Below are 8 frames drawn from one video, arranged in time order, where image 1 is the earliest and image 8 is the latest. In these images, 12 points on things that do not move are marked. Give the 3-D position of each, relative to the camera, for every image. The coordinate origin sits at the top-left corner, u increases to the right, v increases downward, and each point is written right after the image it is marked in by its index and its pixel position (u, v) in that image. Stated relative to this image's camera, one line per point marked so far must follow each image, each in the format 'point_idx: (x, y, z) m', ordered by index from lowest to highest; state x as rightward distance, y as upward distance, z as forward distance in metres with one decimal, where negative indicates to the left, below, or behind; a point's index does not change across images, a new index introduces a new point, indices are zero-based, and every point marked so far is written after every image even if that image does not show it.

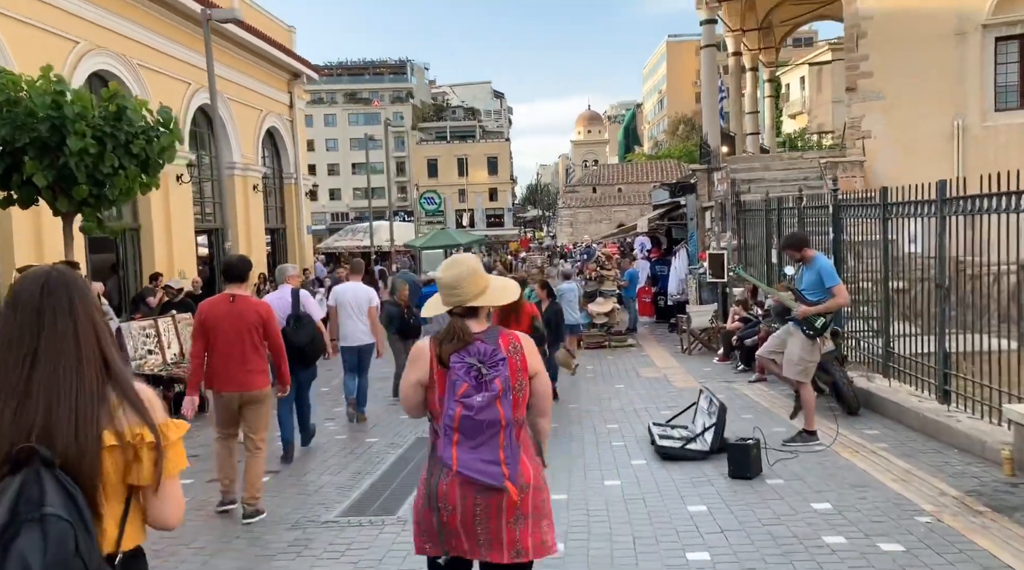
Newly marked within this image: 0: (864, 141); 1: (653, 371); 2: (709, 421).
0: (+7.2, +2.9, +19.2) m
1: (+2.0, -1.2, +13.6) m
2: (+1.5, -1.0, +7.2) m
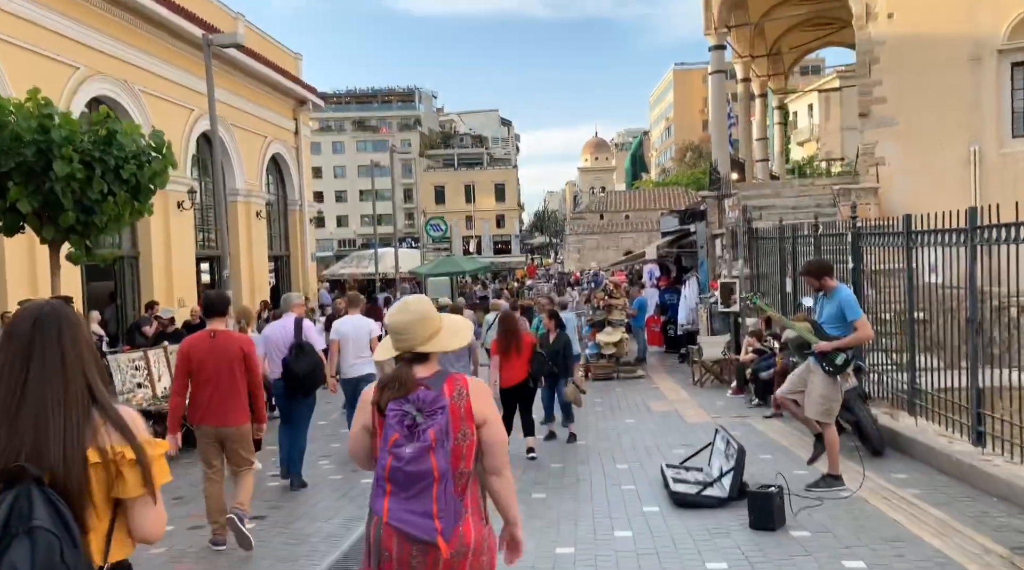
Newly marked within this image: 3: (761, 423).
0: (+7.3, +2.3, +18.9) m
1: (+2.1, -1.6, +13.2) m
2: (+1.5, -1.3, +6.7) m
3: (+2.8, -1.6, +10.9) m
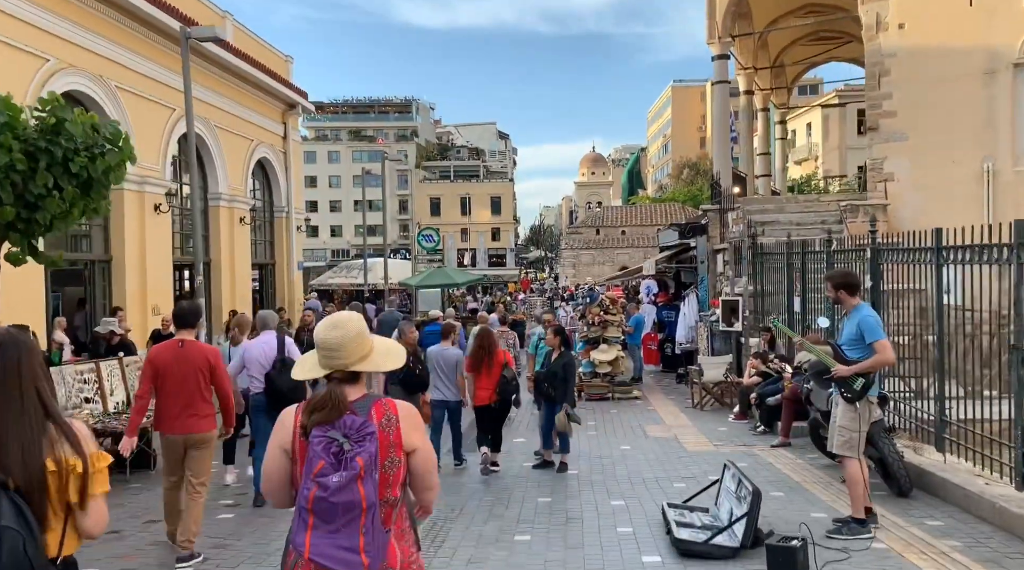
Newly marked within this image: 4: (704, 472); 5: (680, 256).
0: (+7.2, +1.9, +18.1) m
1: (+1.9, -1.8, +12.3) m
2: (+1.4, -1.4, +5.9) m
3: (+2.7, -1.8, +10.0) m
4: (+1.8, -1.8, +8.9) m
5: (+3.5, +0.6, +19.8) m
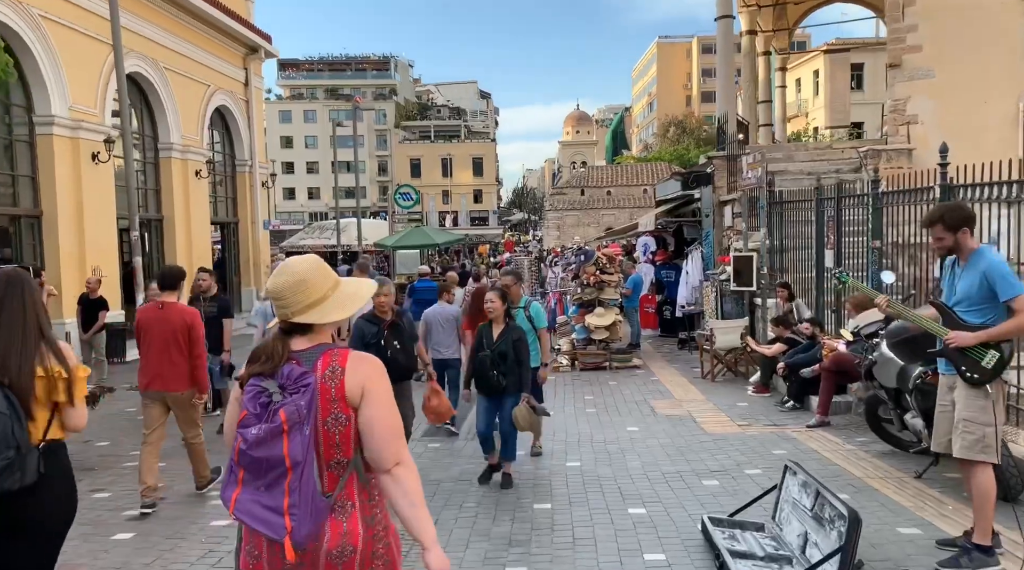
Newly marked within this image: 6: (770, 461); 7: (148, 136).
0: (+6.9, +2.7, +16.3) m
1: (+1.8, -1.3, +10.6) m
2: (+1.4, -1.1, +4.2) m
3: (+2.6, -1.3, +8.4) m
4: (+1.7, -1.4, +7.2) m
5: (+3.2, +1.4, +18.1) m
6: (+2.0, -1.4, +7.3) m
7: (-7.6, +3.1, +19.7) m
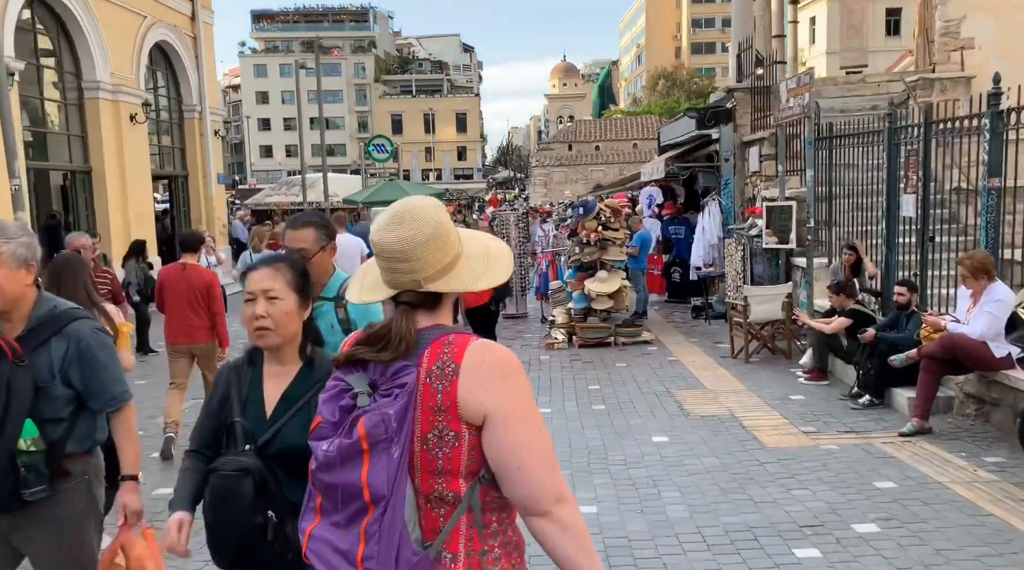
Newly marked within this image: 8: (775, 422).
0: (+6.6, +3.4, +13.8) m
1: (+1.6, -0.9, +8.2) m
2: (+1.3, -1.0, +1.7) m
3: (+2.5, -1.0, +5.9) m
4: (+1.6, -1.1, +4.8) m
5: (+2.9, +2.1, +15.5) m
6: (+1.9, -1.1, +4.9) m
7: (-8.0, +3.8, +16.9) m
8: (+2.0, -1.0, +7.0) m
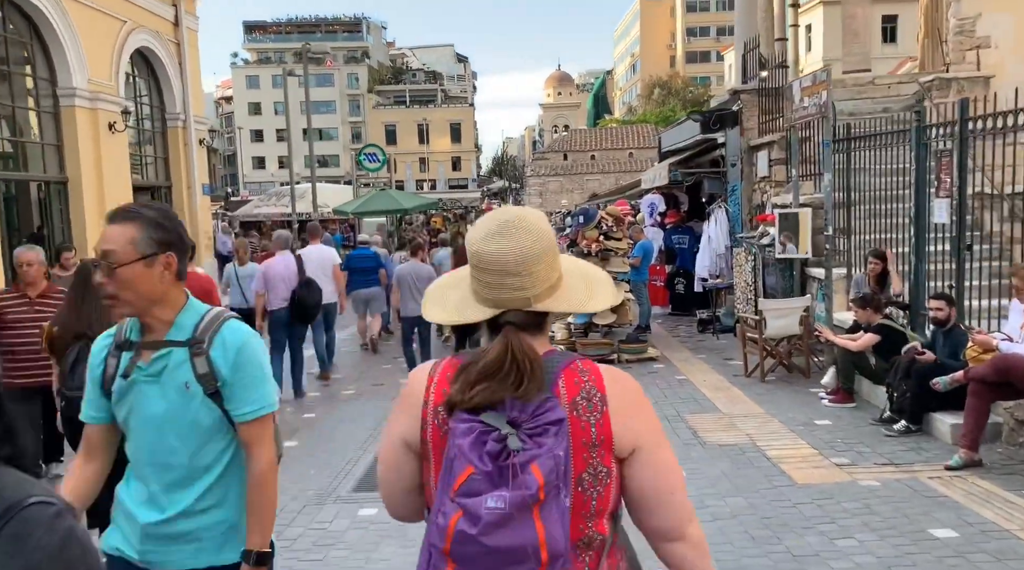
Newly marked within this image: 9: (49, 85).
0: (+6.5, +3.2, +13.2) m
1: (+1.6, -1.1, +7.5) m
2: (+1.3, -1.1, +1.0) m
3: (+2.5, -1.1, +5.2) m
4: (+1.6, -1.2, +4.0) m
5: (+2.9, +2.0, +14.8) m
6: (+1.9, -1.2, +4.2) m
7: (-8.0, +3.5, +16.2) m
8: (+1.9, -1.1, +6.3) m
9: (-8.0, +3.5, +16.4) m
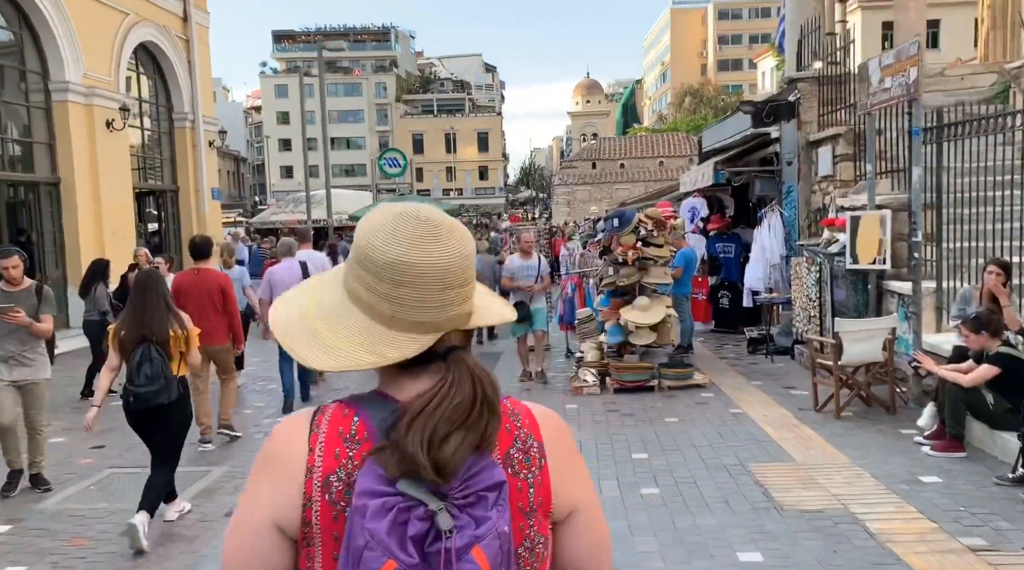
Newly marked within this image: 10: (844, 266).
0: (+6.9, +3.0, +11.5) m
1: (+1.7, -1.2, +5.9) m
2: (+1.3, -1.1, -0.5) m
3: (+2.5, -1.2, +3.7) m
4: (+1.6, -1.3, +2.5) m
5: (+3.2, +1.8, +13.3) m
6: (+1.9, -1.3, +2.6) m
7: (-7.6, +3.4, +15.0) m
8: (+2.0, -1.2, +4.7) m
9: (-7.6, +3.3, +15.2) m
10: (+3.1, +0.2, +8.8) m
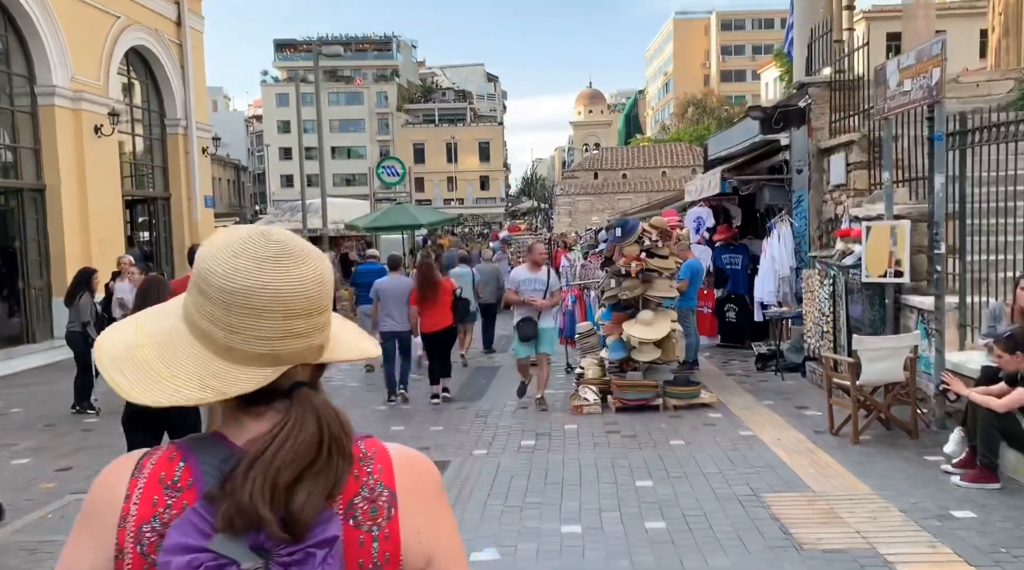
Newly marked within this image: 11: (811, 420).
0: (+6.9, +2.9, +11.1) m
1: (+1.7, -1.3, +5.4) m
2: (+1.2, -1.1, -1.0) m
3: (+2.5, -1.3, +3.2) m
4: (+1.6, -1.3, +2.0) m
5: (+3.2, +1.6, +12.8) m
6: (+1.9, -1.3, +2.1) m
7: (-7.6, +3.2, +14.6) m
8: (+2.0, -1.3, +4.2) m
9: (-7.6, +3.2, +14.8) m
10: (+3.1, +0.1, +8.3) m
11: (+2.4, -1.1, +7.7) m
